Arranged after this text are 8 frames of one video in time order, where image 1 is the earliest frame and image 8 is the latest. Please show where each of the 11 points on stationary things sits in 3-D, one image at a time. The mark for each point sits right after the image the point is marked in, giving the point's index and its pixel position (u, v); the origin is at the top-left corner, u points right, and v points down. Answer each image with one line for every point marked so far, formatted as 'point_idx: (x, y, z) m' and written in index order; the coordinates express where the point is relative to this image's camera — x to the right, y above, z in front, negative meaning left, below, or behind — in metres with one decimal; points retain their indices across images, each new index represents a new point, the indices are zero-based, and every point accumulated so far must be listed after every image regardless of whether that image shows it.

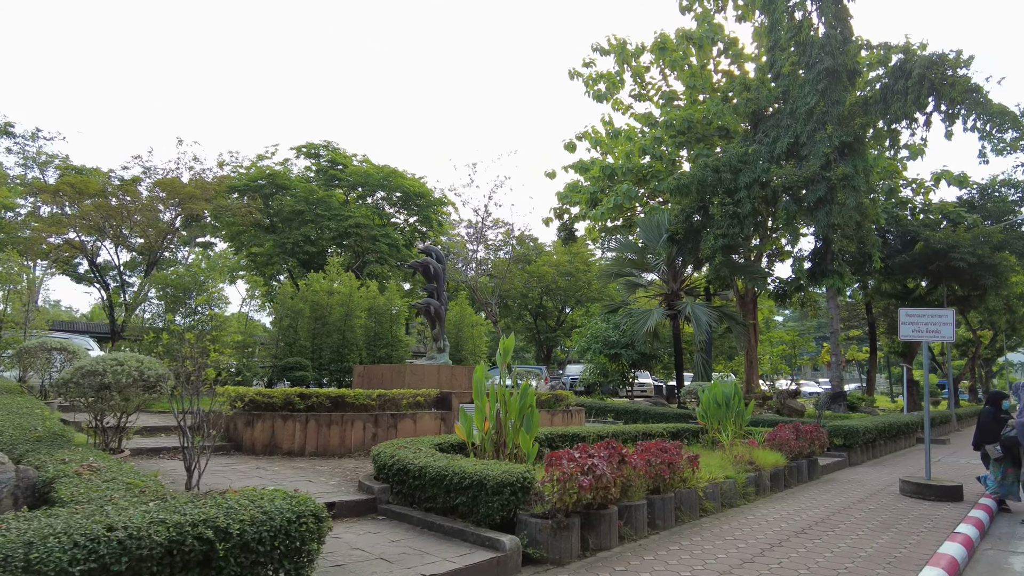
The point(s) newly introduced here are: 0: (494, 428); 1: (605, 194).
0: (-0.2, -1.2, +5.4) m
1: (+2.7, +2.8, +18.6) m
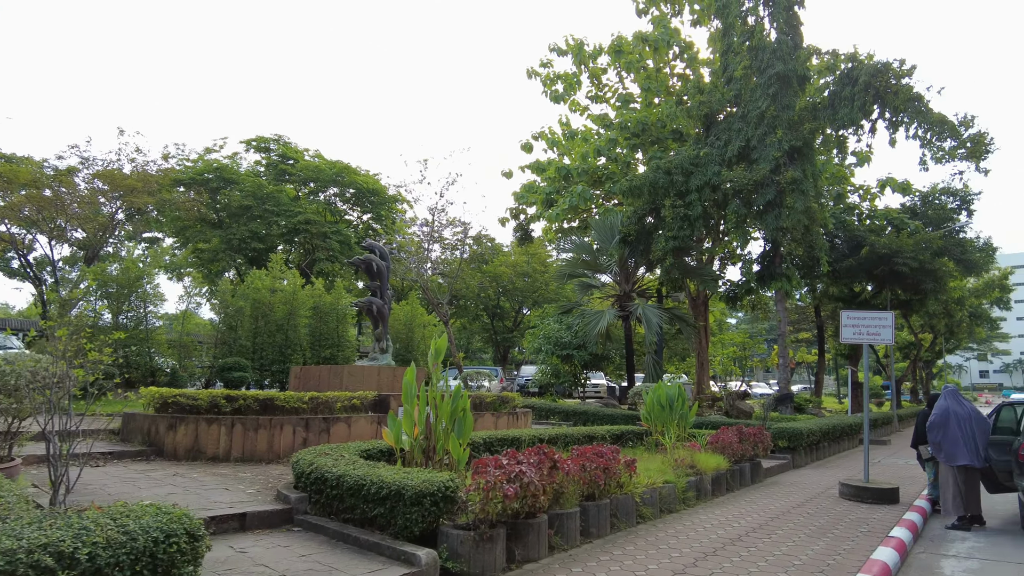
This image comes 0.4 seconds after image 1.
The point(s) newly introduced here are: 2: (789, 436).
0: (-0.7, -1.2, +5.1) m
1: (+1.4, +2.7, +18.5) m
2: (+4.0, -2.1, +9.1) m
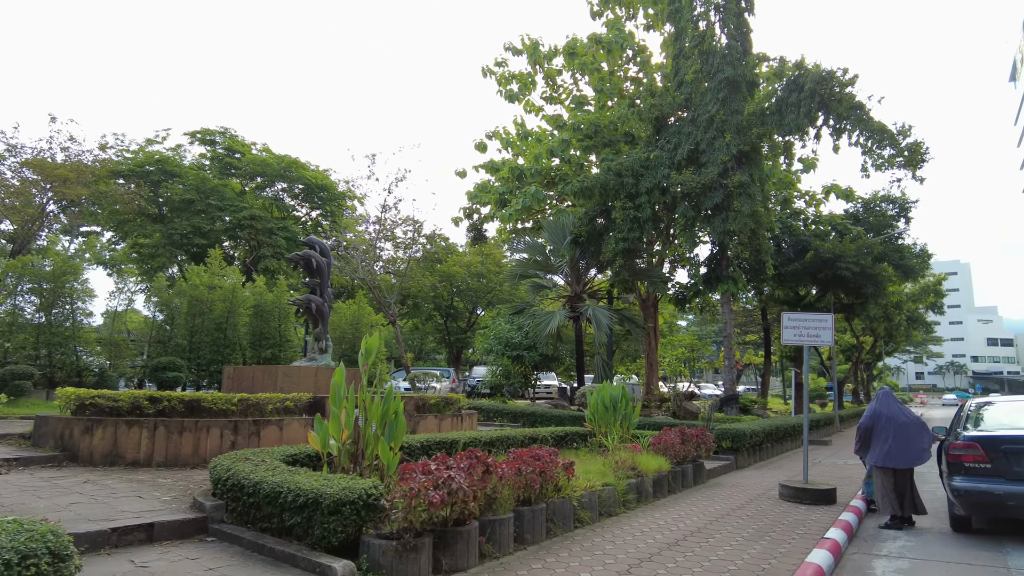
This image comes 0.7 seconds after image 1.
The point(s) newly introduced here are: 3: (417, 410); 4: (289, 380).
0: (-1.2, -1.1, +4.9) m
1: (0.0, +2.7, +18.4) m
2: (+3.2, -2.1, +9.1) m
3: (-1.4, -1.7, +8.9) m
4: (-3.1, -1.3, +8.7) m
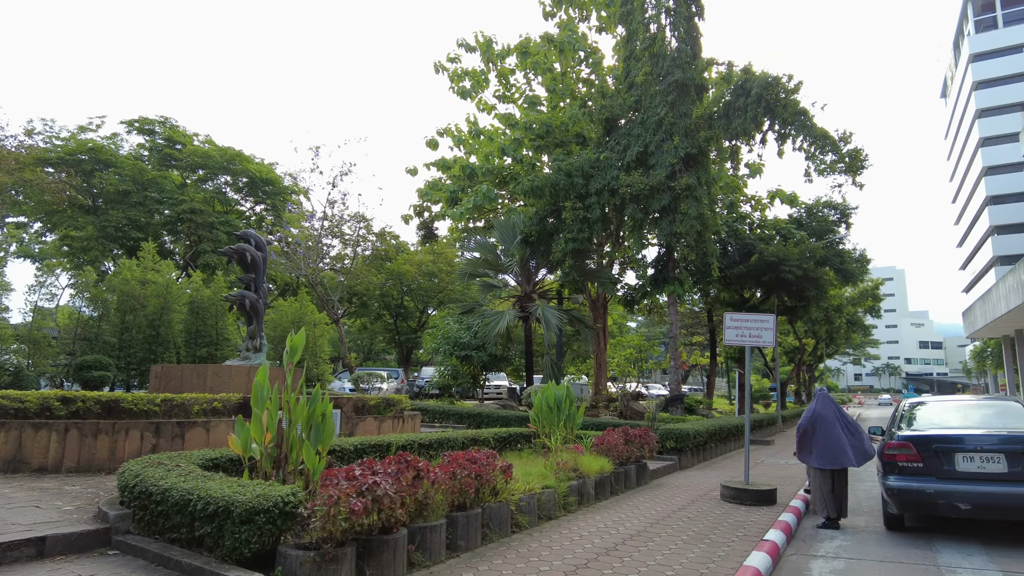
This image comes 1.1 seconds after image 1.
0: (-1.7, -1.1, +4.6) m
1: (-1.4, +2.7, +18.1) m
2: (+2.4, -2.2, +9.1) m
3: (-2.1, -1.7, +8.6) m
4: (-3.8, -1.2, +8.3) m
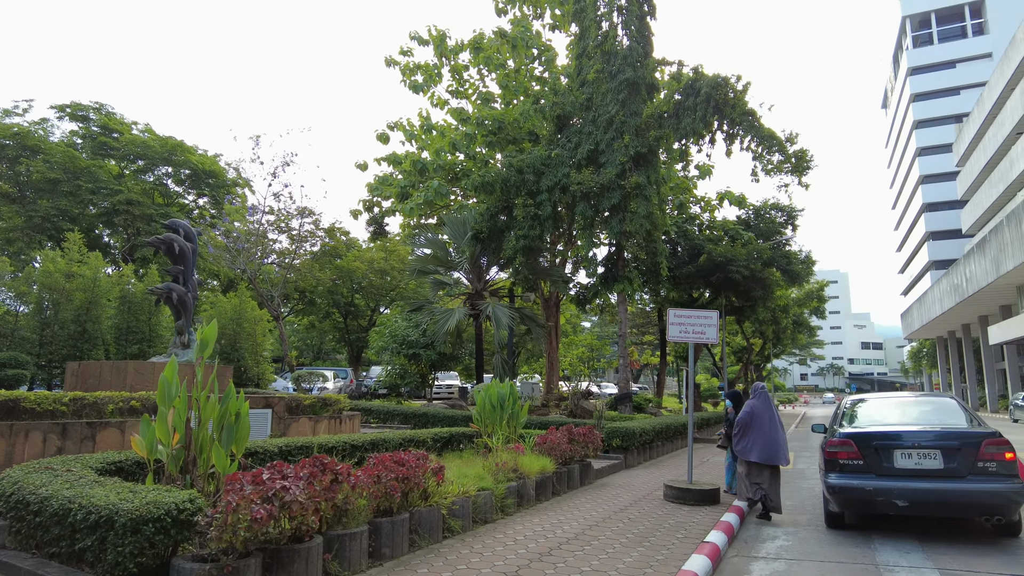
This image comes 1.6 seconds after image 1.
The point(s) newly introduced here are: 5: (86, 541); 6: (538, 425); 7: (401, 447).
0: (-2.2, -1.0, +4.2) m
1: (-2.8, +2.8, +17.7) m
2: (+1.6, -2.1, +9.0) m
3: (-2.9, -1.6, +8.2) m
4: (-4.6, -1.1, +7.8) m
5: (-2.1, -1.3, +3.1) m
6: (+0.4, -2.1, +9.8) m
7: (-1.2, -1.7, +6.8) m
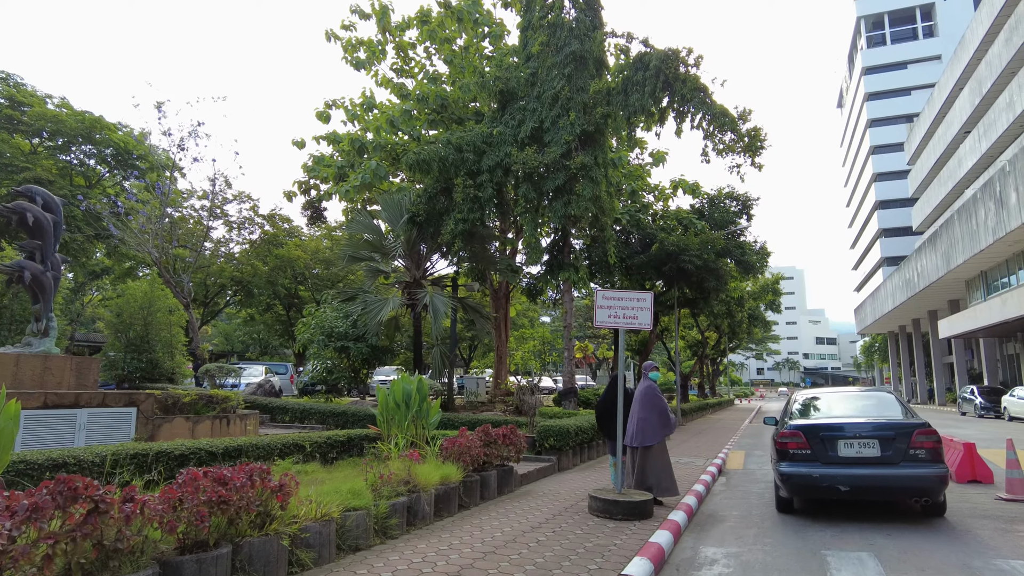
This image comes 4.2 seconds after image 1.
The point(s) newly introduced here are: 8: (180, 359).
0: (-2.9, -0.8, +3.0) m
1: (-4.2, +3.1, +16.5) m
2: (+0.6, -1.9, +8.1) m
3: (-3.8, -1.4, +7.0) m
4: (-5.5, -0.9, +6.5) m
5: (-2.8, -1.1, +2.0) m
6: (-0.6, -1.9, +8.8) m
7: (-2.1, -1.5, +5.8) m
8: (-7.6, -1.6, +14.5) m
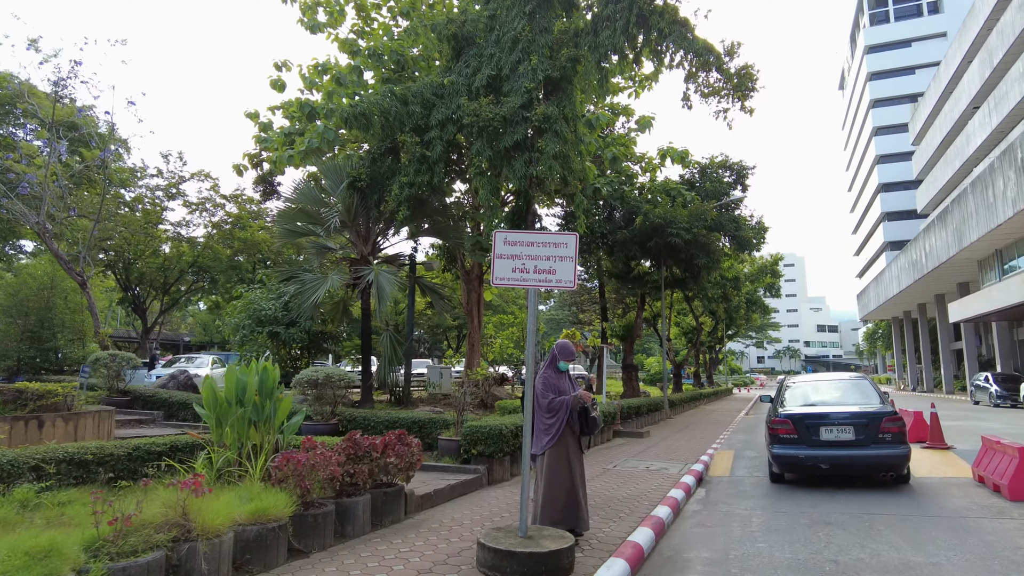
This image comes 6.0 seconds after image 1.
0: (-3.7, -0.5, +1.2) m
1: (-5.1, +3.6, +14.6) m
2: (-0.3, -1.5, +6.3) m
3: (-4.7, -1.0, +5.2) m
4: (-6.3, -0.5, +4.7) m
5: (-3.6, -0.8, +0.2) m
6: (-1.5, -1.5, +7.0) m
7: (-2.9, -1.2, +4.0) m
8: (-8.5, -1.2, +12.7) m
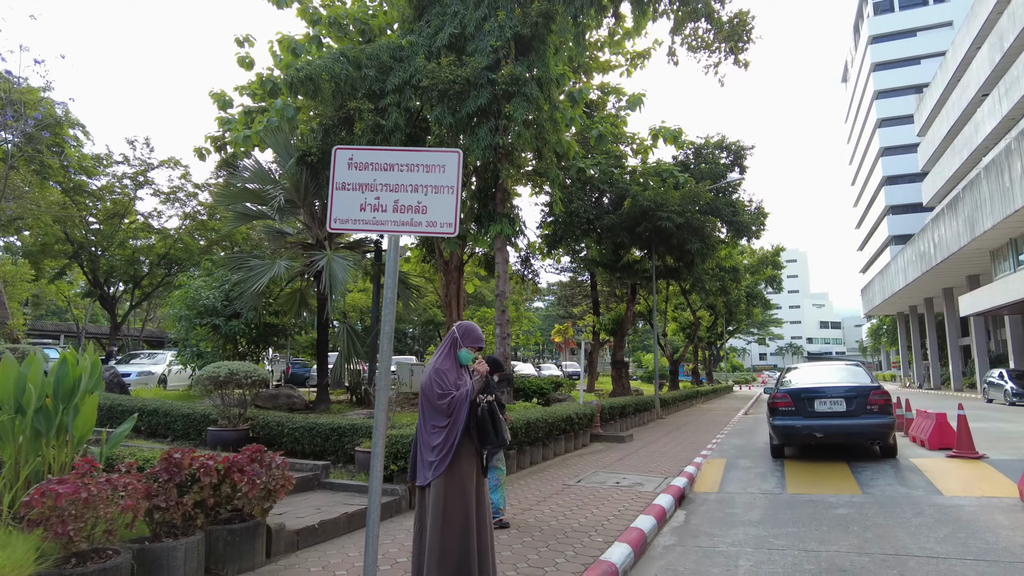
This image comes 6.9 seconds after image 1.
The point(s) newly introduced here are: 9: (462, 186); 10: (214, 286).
0: (-4.3, -0.3, 0.0) m
1: (-5.6, +3.8, +13.4) m
2: (-0.8, -1.3, +5.0) m
3: (-5.2, -0.8, +4.0) m
4: (-6.9, -0.3, +3.4) m
5: (-4.2, -0.6, -1.0) m
6: (-2.0, -1.3, +5.8) m
7: (-3.5, -1.0, +2.7) m
8: (-9.0, -1.0, +11.5) m
9: (-0.1, +0.4, +2.5) m
10: (-5.3, 0.0, +12.0) m
